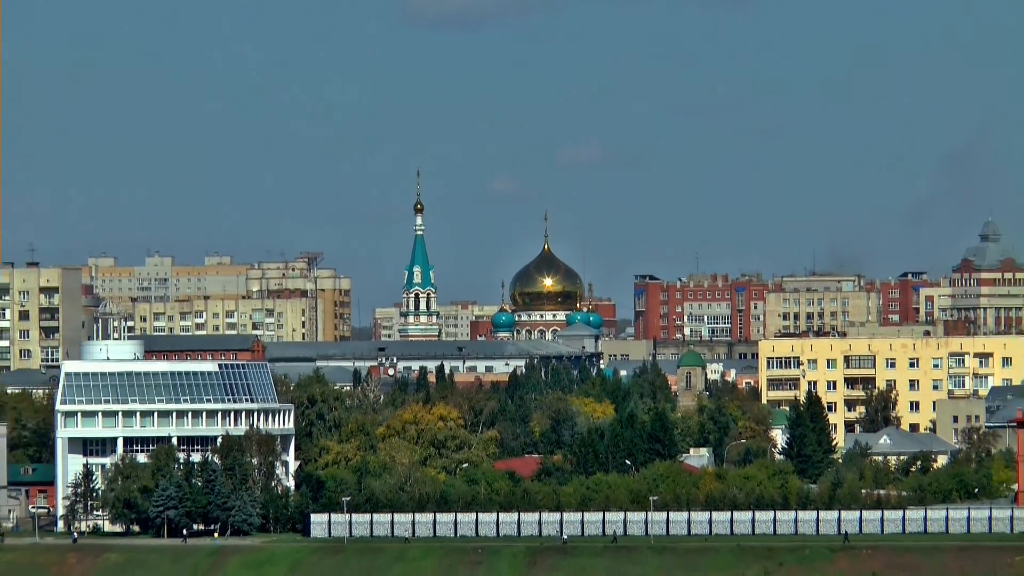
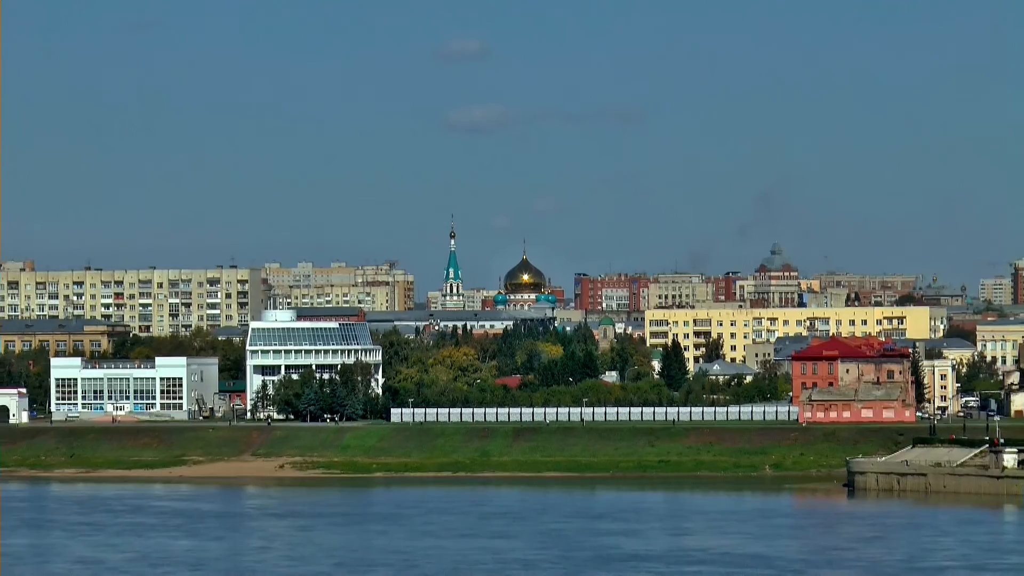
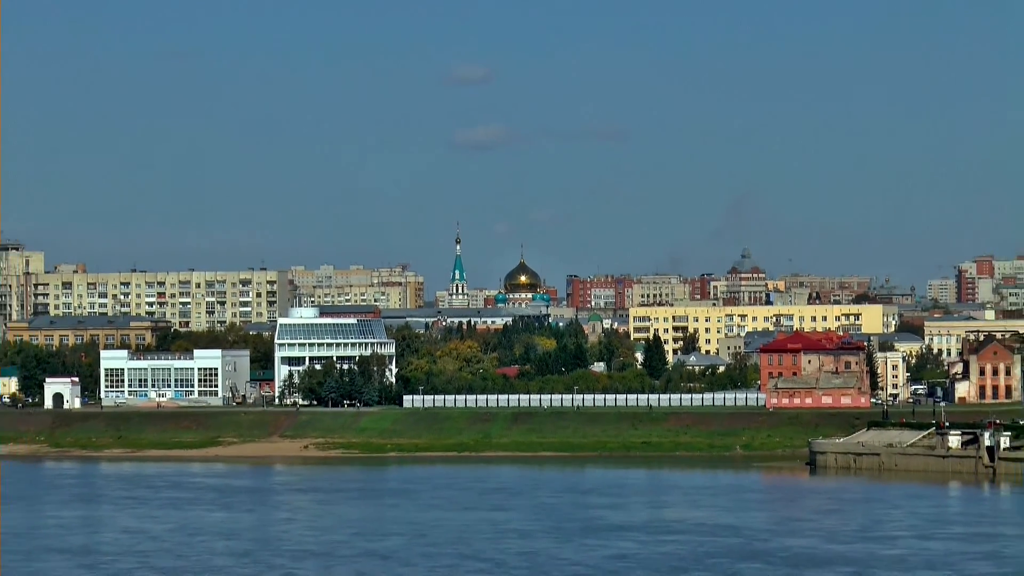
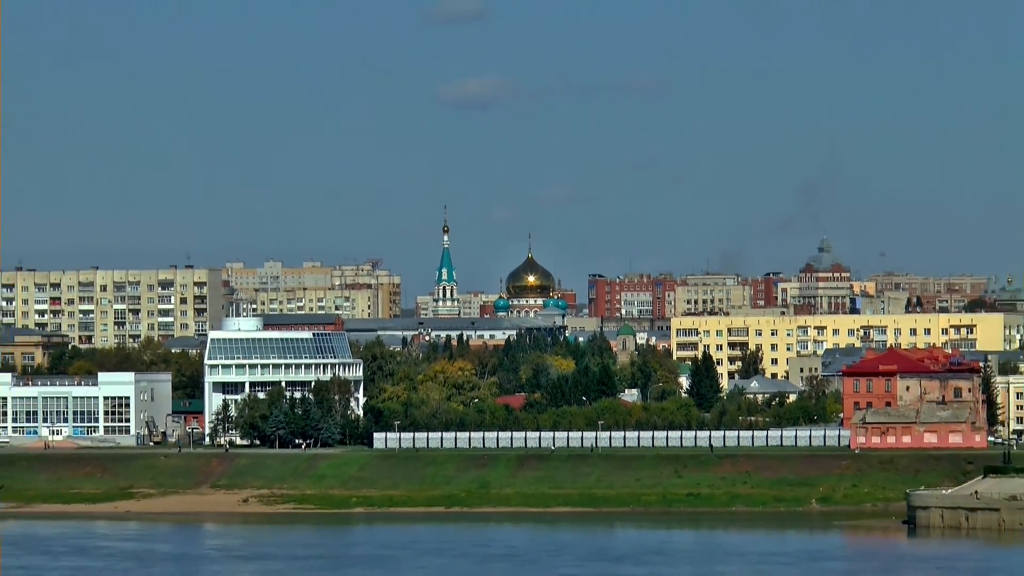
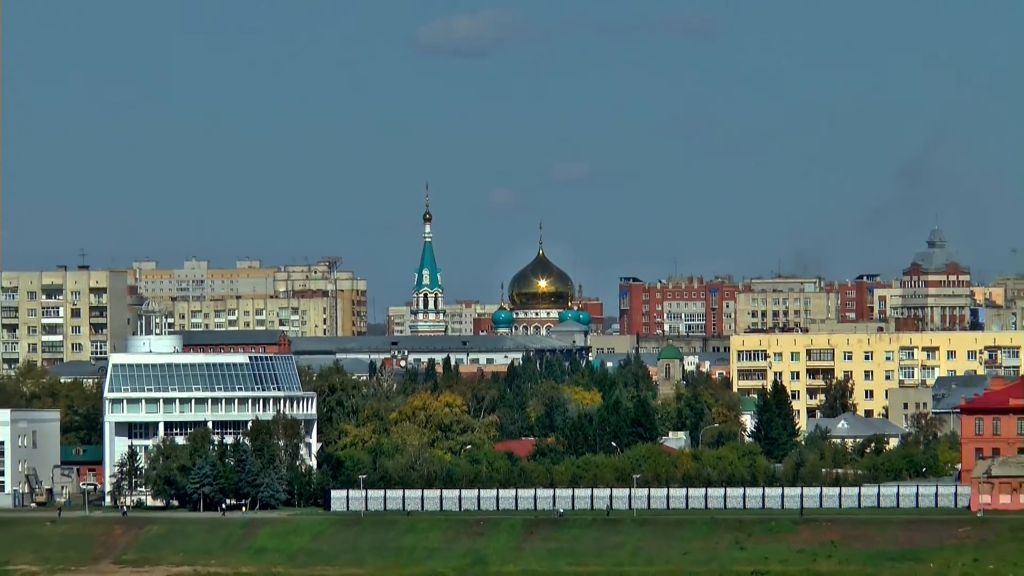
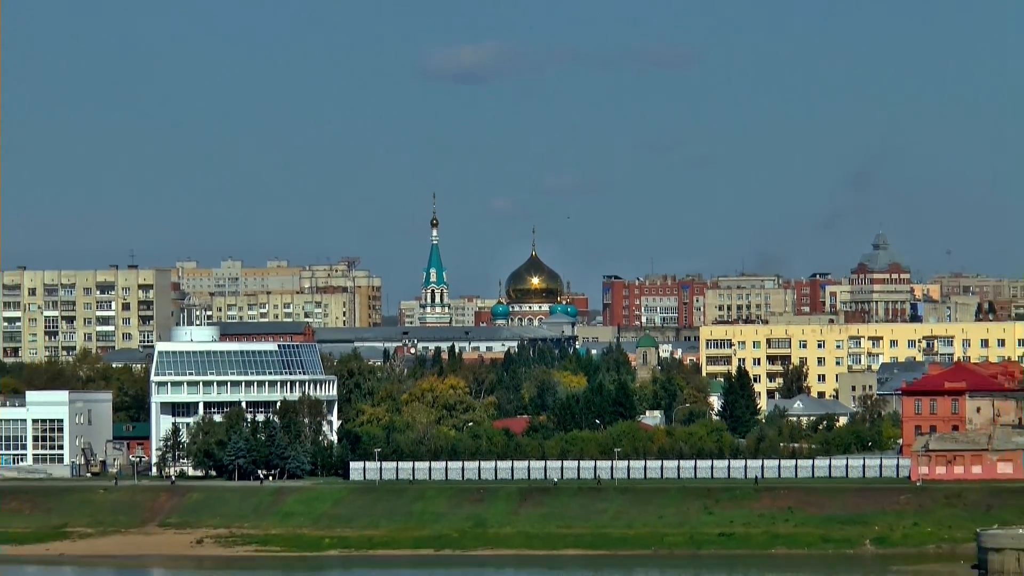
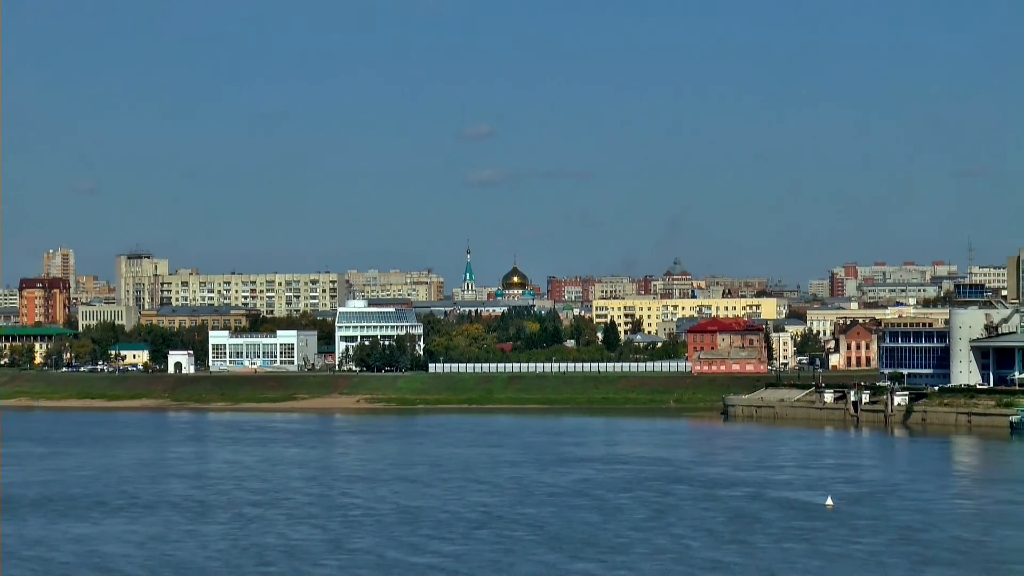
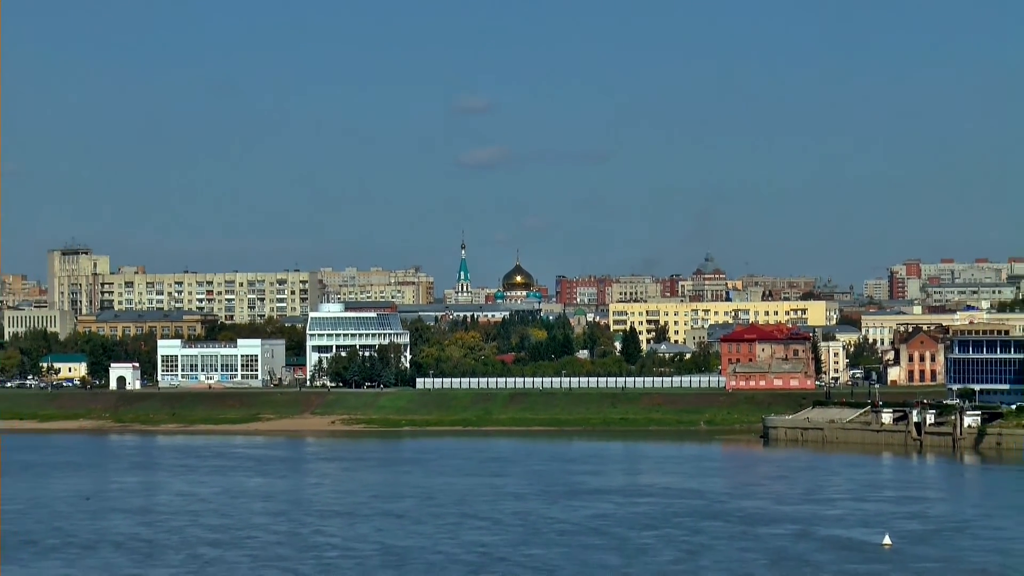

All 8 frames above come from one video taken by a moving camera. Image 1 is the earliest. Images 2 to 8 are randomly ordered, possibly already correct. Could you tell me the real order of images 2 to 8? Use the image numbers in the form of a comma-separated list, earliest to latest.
5, 6, 4, 2, 3, 8, 7
